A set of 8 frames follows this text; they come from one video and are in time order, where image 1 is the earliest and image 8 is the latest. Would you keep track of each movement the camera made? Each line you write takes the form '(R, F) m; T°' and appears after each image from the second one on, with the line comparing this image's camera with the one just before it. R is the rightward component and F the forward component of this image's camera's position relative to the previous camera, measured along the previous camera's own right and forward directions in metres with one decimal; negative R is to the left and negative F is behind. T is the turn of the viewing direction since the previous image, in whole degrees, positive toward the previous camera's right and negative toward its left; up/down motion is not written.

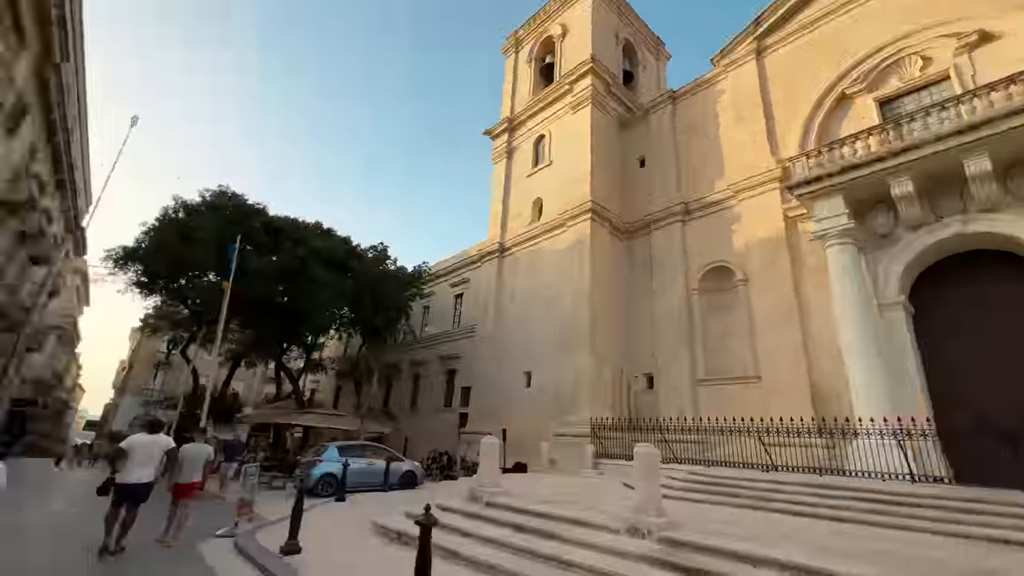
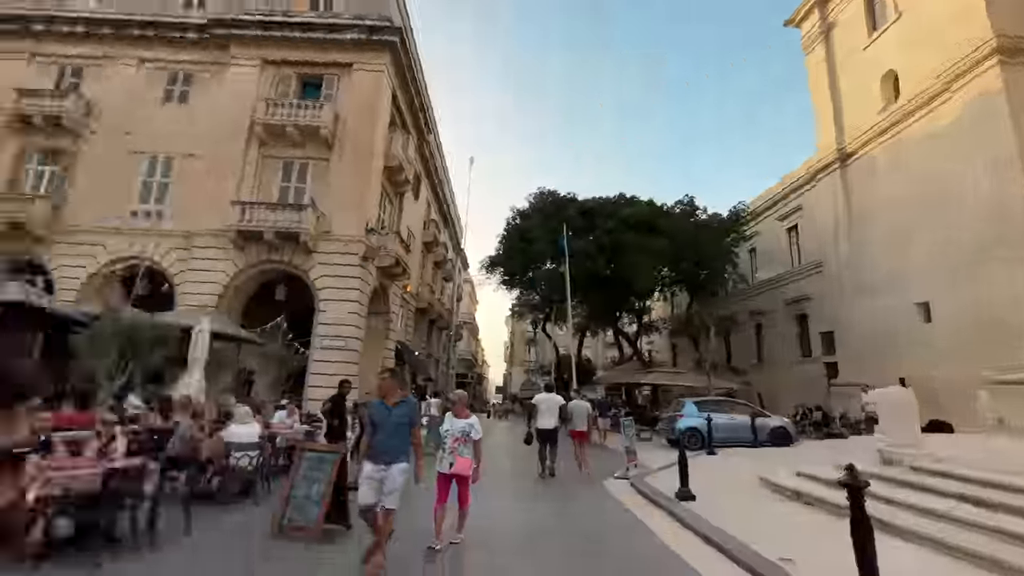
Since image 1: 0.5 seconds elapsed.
(-0.4, 0.0) m; -38°
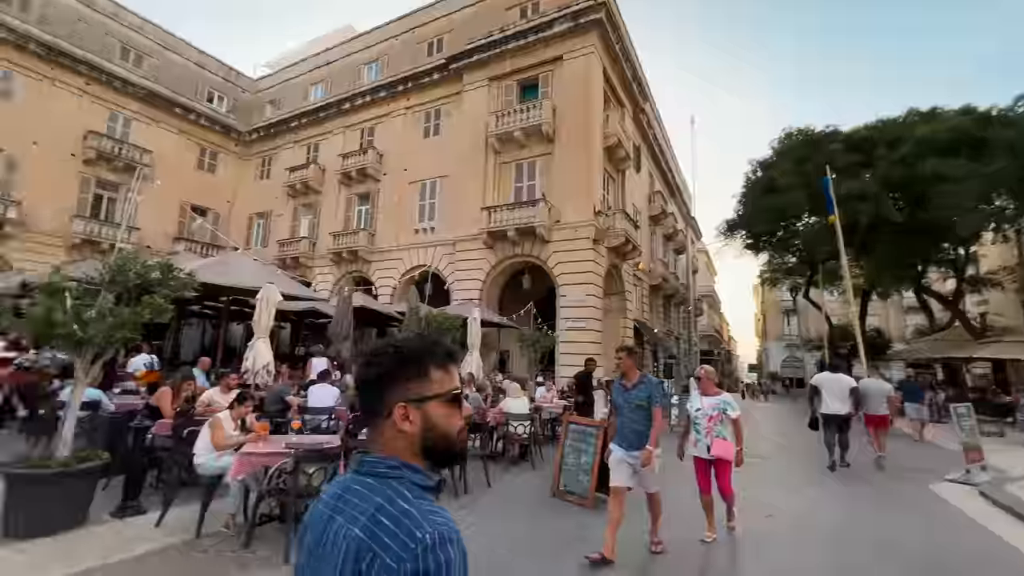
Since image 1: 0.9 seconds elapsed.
(-0.2, +0.1) m; -29°
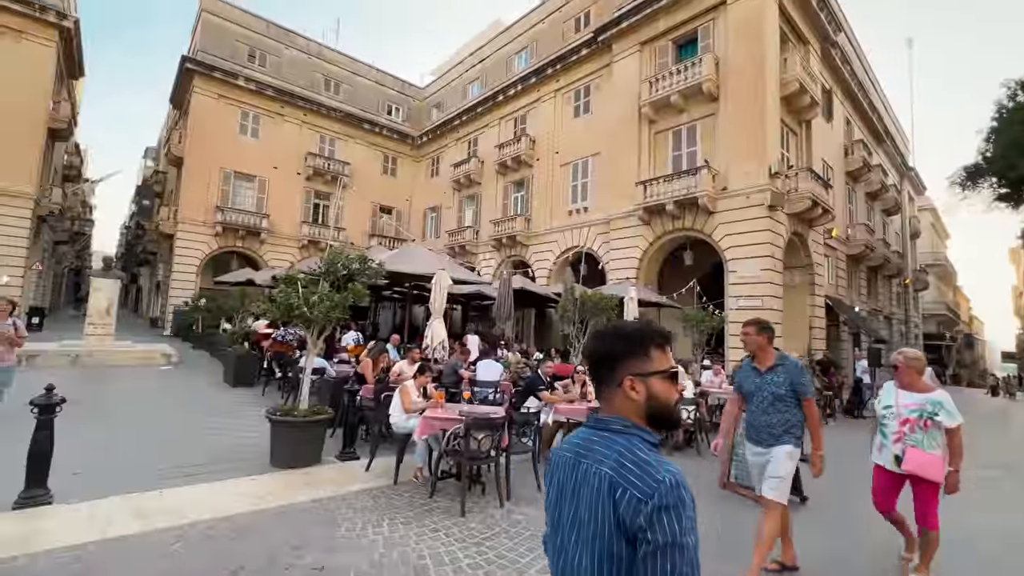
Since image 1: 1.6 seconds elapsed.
(0.0, 0.0) m; -20°
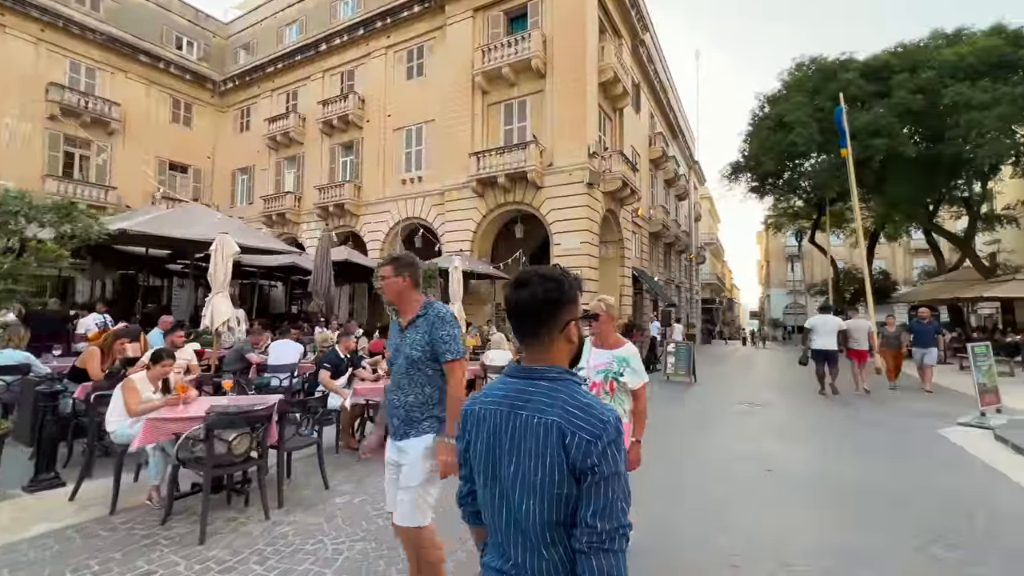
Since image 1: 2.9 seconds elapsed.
(+0.6, +0.5) m; +19°
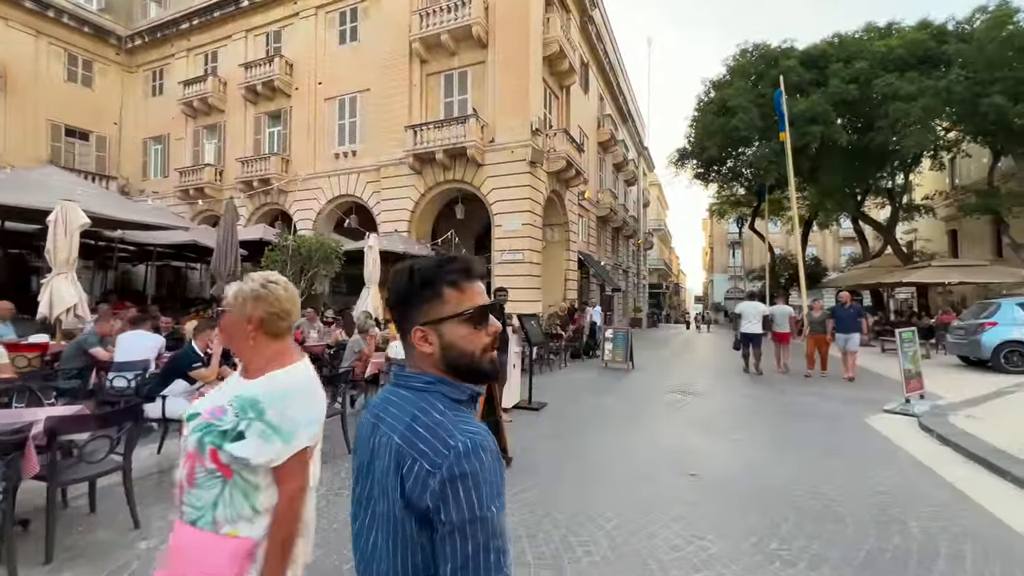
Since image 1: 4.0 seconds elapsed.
(+0.6, +0.7) m; +6°
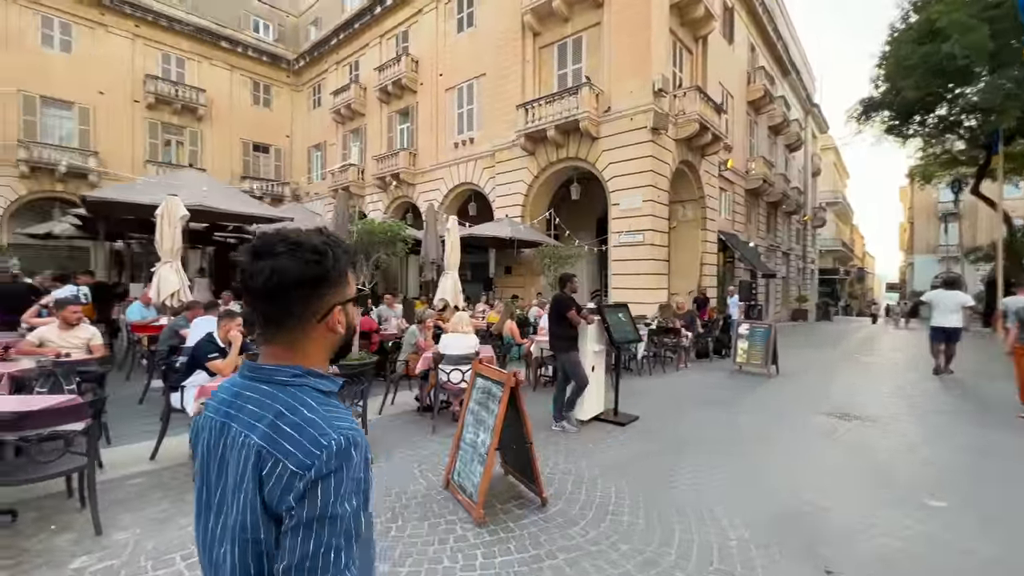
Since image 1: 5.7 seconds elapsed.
(+0.7, +1.3) m; -18°
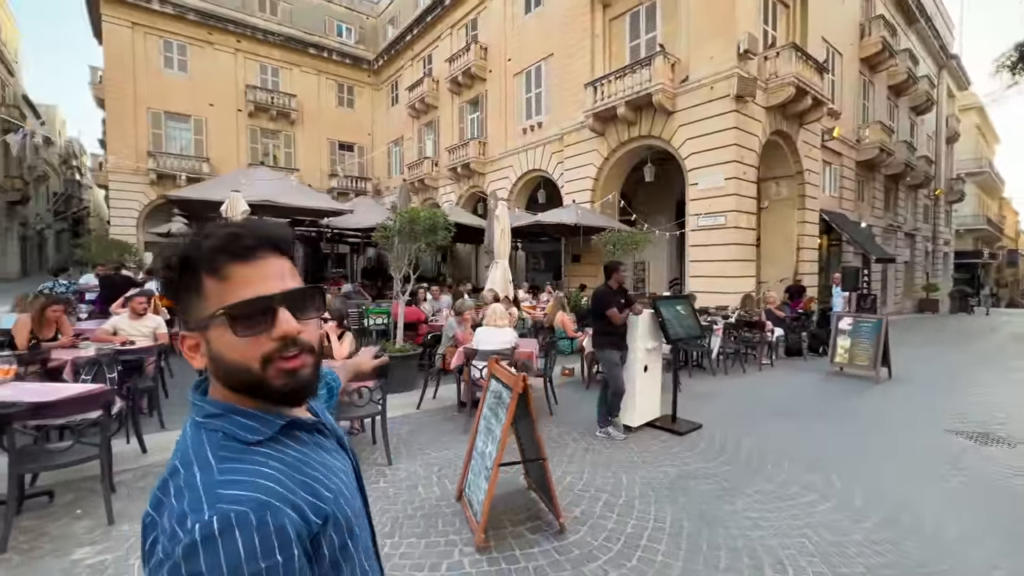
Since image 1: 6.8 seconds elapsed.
(+0.4, +0.5) m; -10°
